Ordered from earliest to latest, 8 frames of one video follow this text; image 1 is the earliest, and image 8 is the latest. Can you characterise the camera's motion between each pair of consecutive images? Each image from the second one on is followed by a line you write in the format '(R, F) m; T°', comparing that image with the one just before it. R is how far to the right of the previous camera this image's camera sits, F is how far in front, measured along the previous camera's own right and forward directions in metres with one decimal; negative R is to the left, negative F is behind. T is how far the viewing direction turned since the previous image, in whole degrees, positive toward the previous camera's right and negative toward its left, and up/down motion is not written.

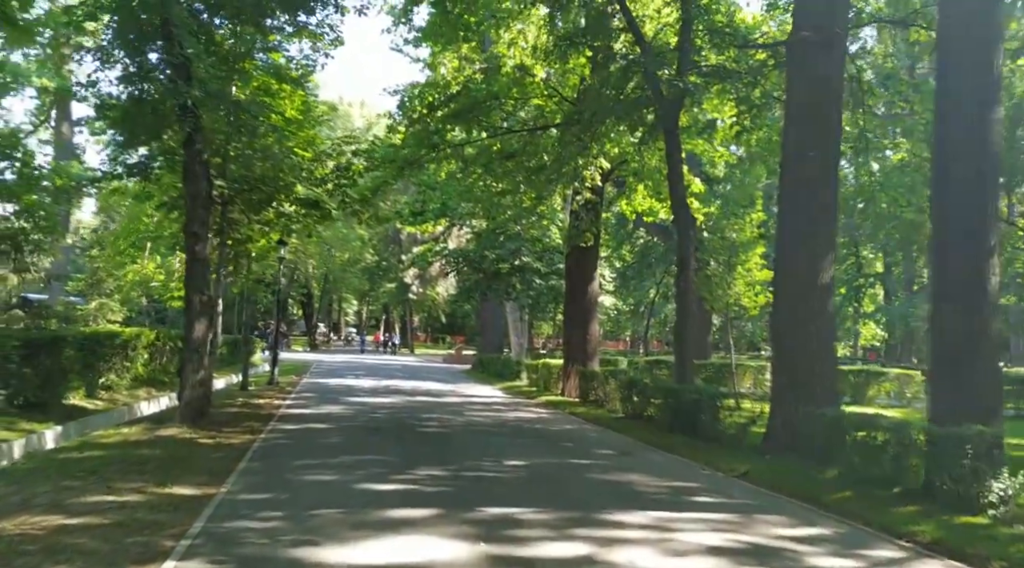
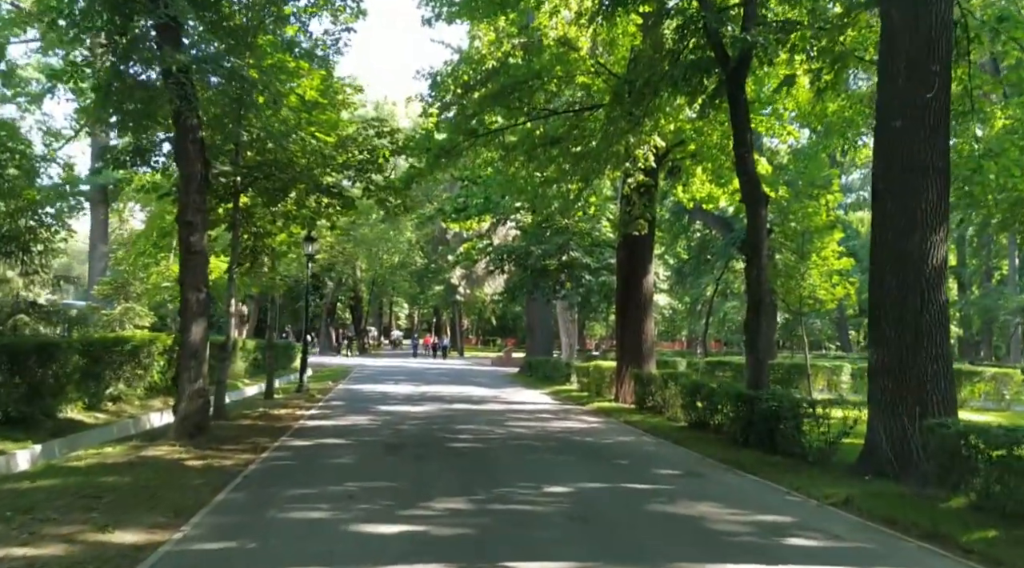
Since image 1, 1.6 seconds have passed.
(+0.1, +2.7) m; -3°
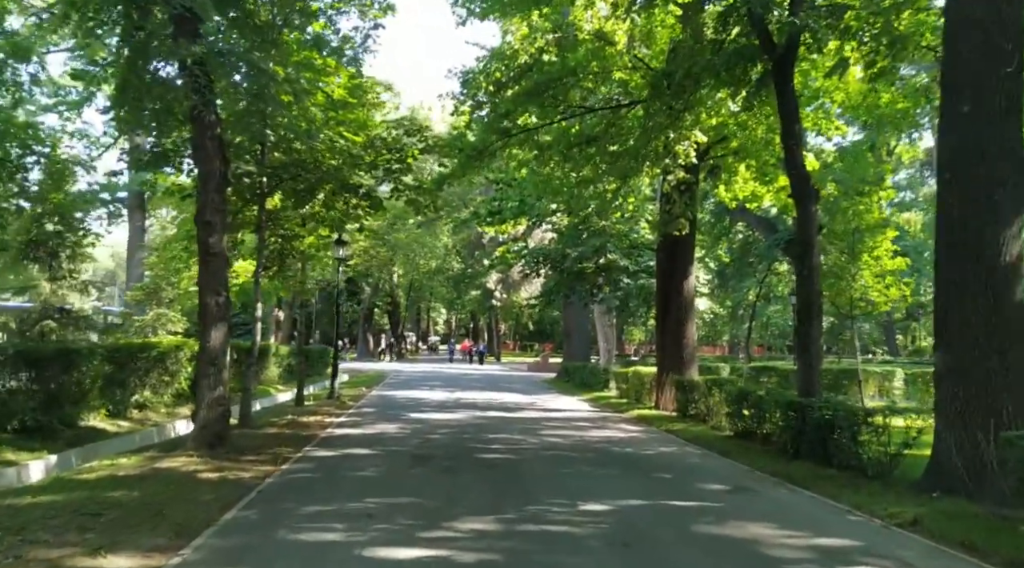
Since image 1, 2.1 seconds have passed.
(+0.1, +0.9) m; -2°
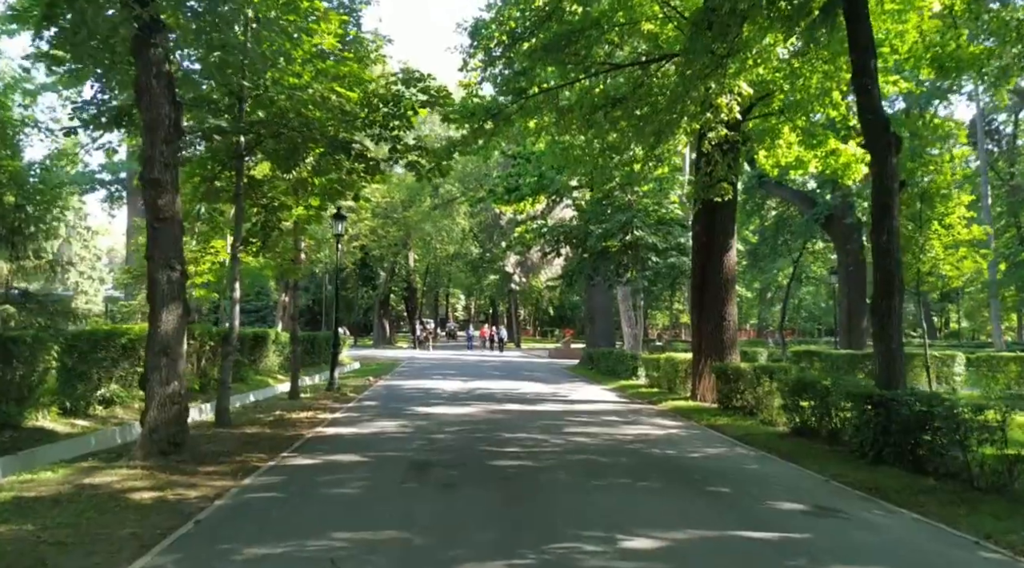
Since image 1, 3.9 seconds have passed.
(0.0, +3.0) m; -1°
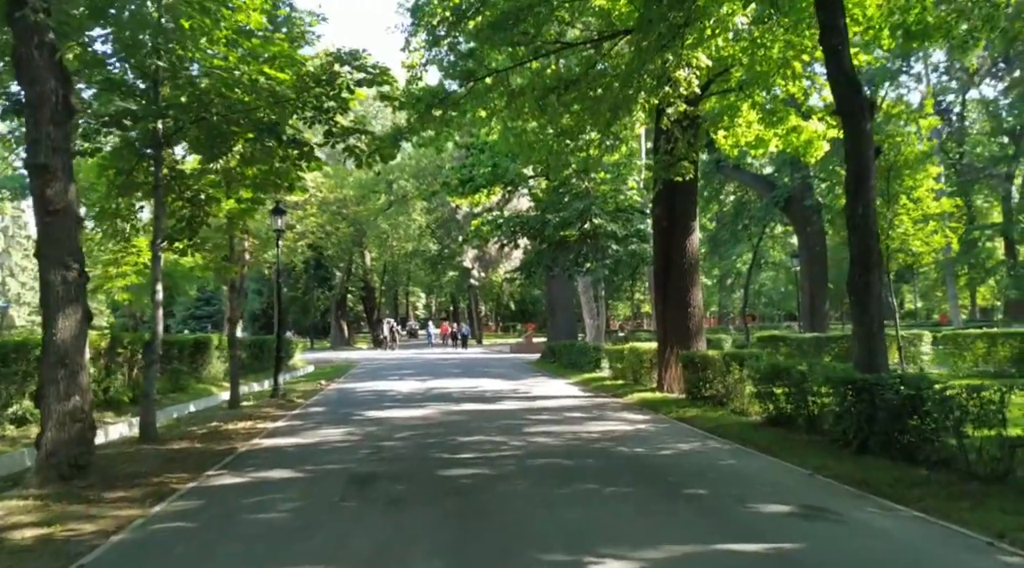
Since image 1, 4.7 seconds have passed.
(+0.2, +1.3) m; +2°
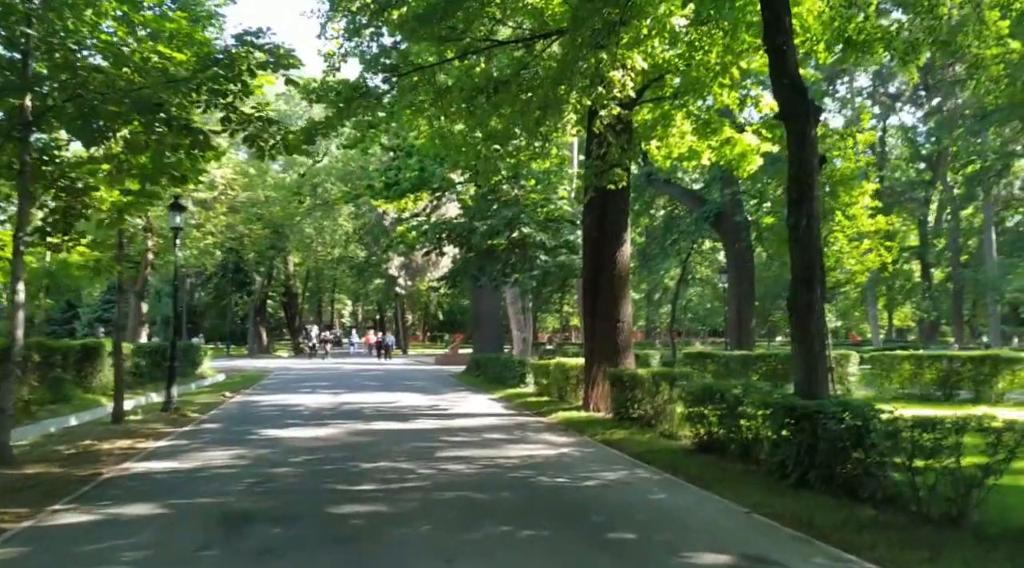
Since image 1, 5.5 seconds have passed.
(+0.2, +1.3) m; +3°
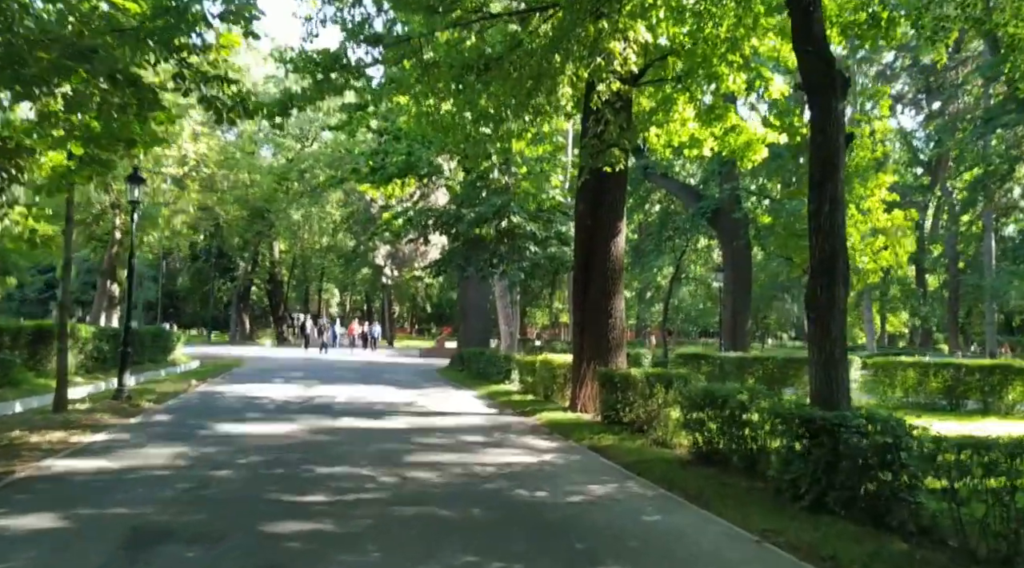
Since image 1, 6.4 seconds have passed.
(+0.1, +1.6) m; 0°
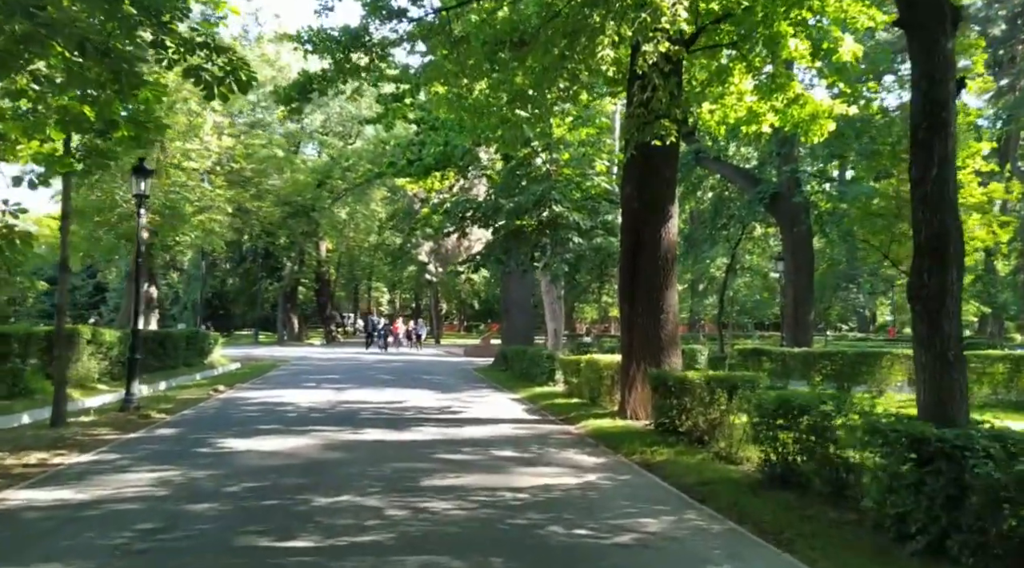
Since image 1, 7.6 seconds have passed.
(+0.2, +2.1) m; -2°
